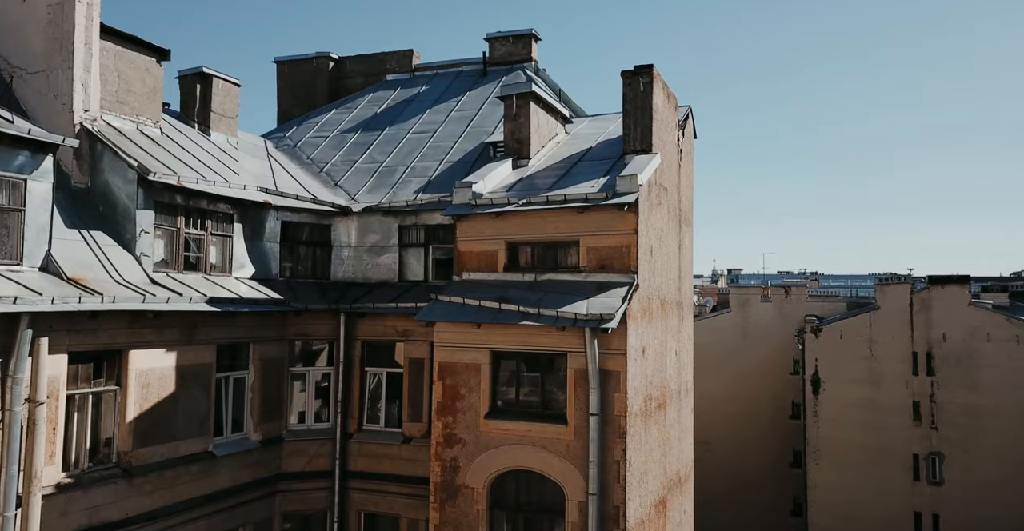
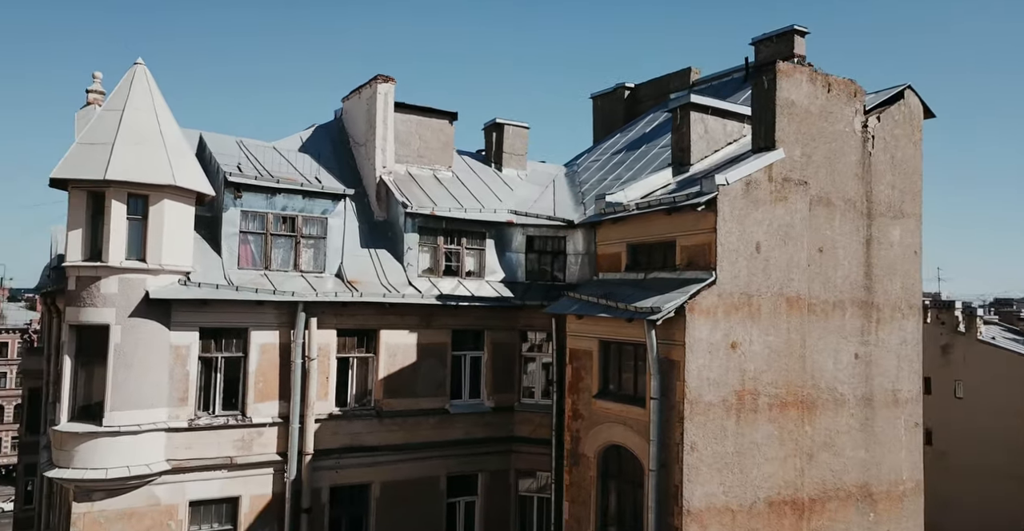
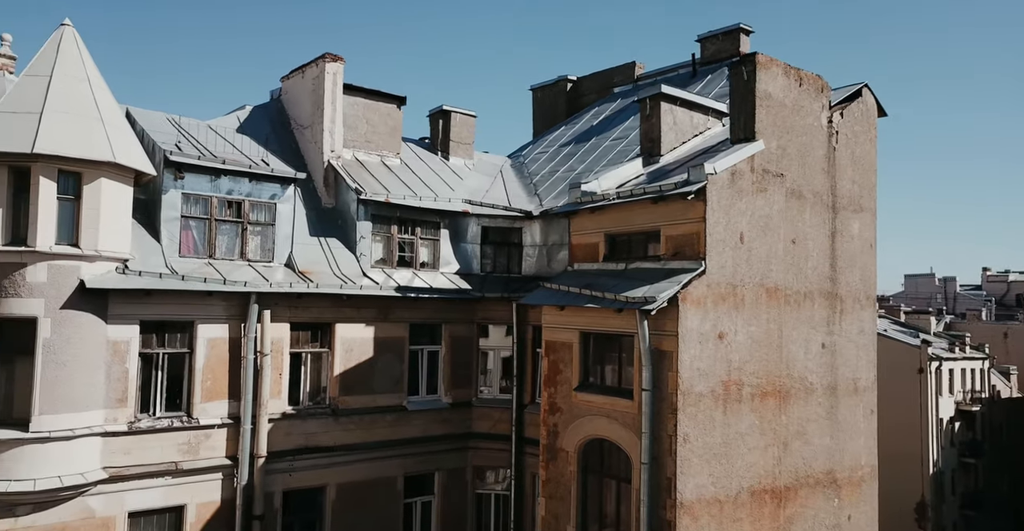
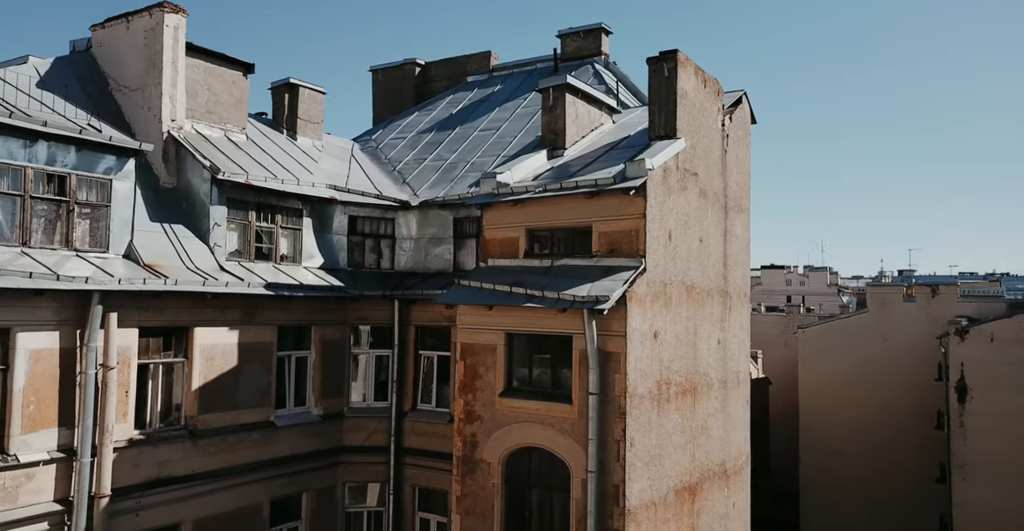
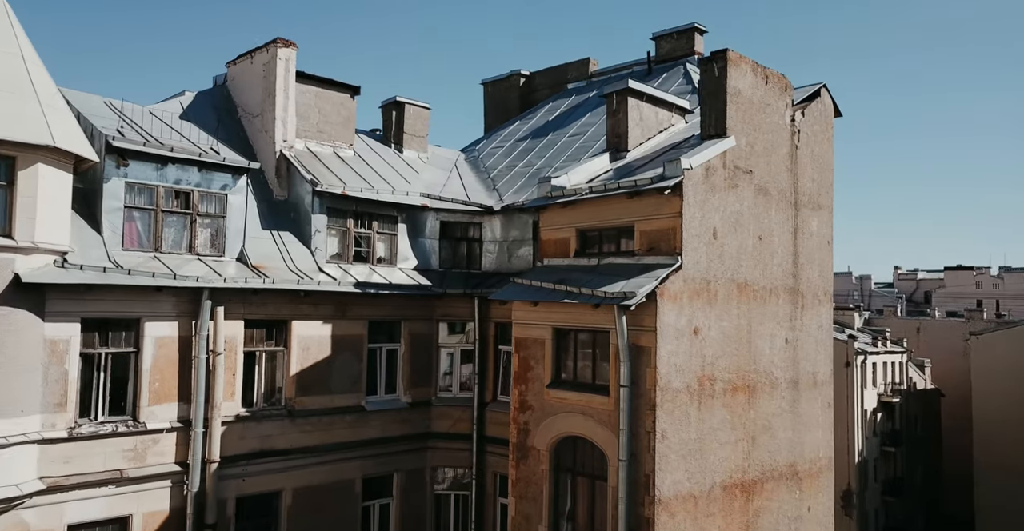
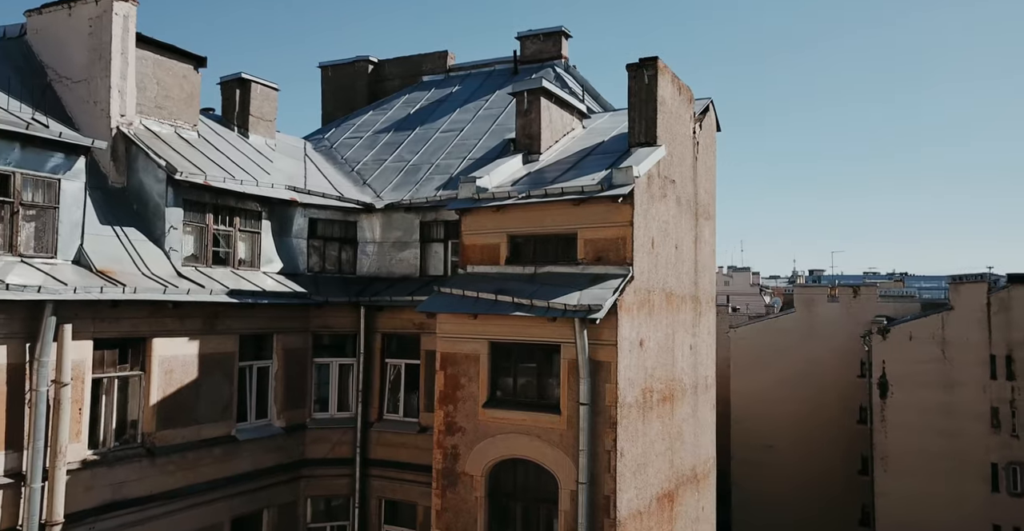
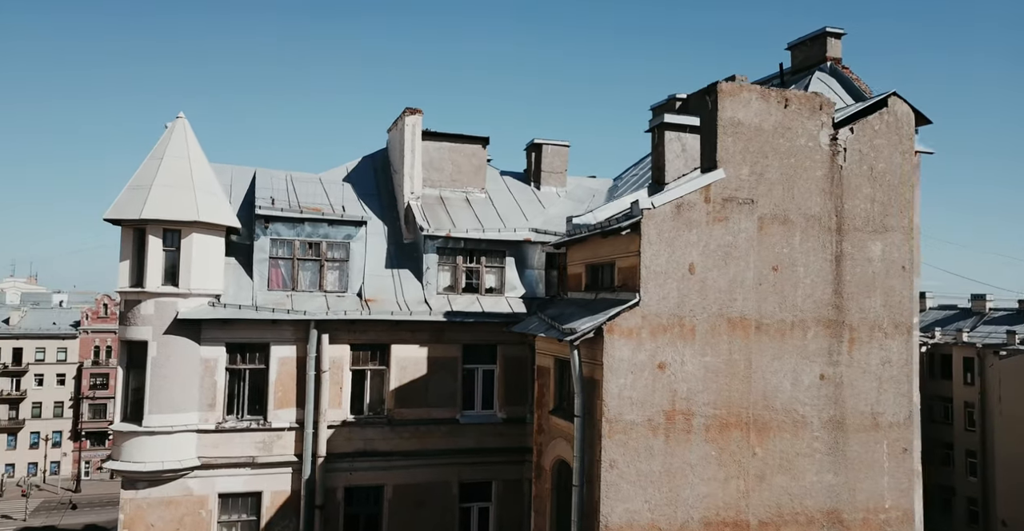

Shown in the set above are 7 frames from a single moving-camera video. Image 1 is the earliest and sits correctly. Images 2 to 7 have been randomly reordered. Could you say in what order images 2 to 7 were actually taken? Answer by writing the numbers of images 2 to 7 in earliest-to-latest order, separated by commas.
6, 4, 5, 3, 2, 7
